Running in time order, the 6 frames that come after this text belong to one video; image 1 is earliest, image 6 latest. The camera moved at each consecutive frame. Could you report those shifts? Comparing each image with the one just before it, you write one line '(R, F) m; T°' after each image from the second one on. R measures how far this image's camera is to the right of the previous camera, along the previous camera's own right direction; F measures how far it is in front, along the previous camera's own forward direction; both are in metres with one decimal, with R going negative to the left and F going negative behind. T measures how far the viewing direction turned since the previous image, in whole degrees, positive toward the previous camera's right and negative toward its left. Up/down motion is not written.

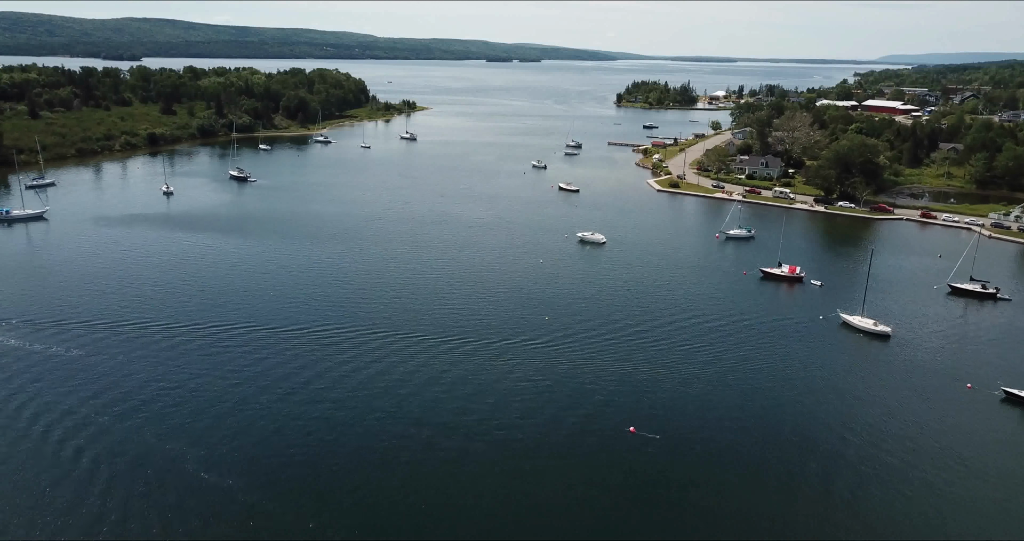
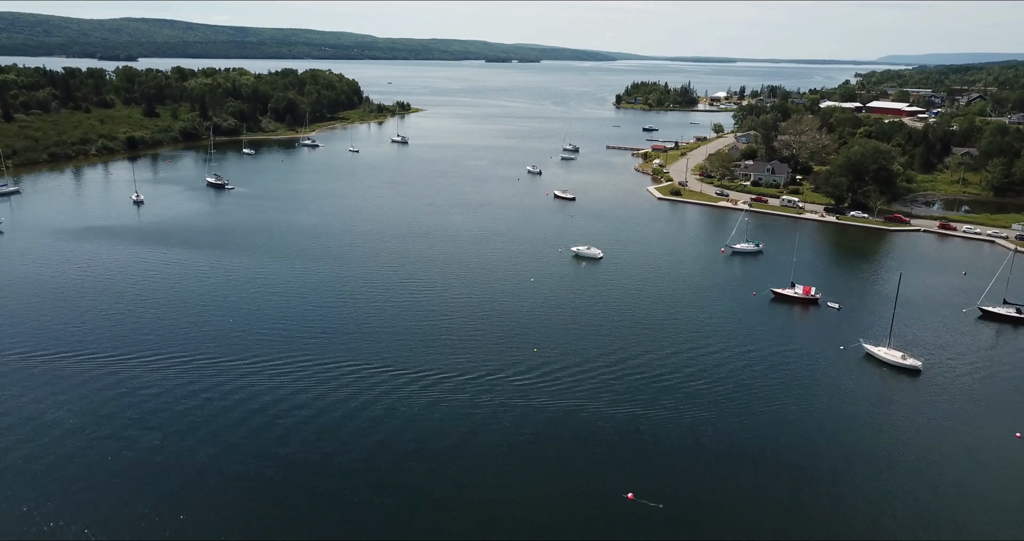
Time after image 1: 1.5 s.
(+0.5, +2.7) m; 0°
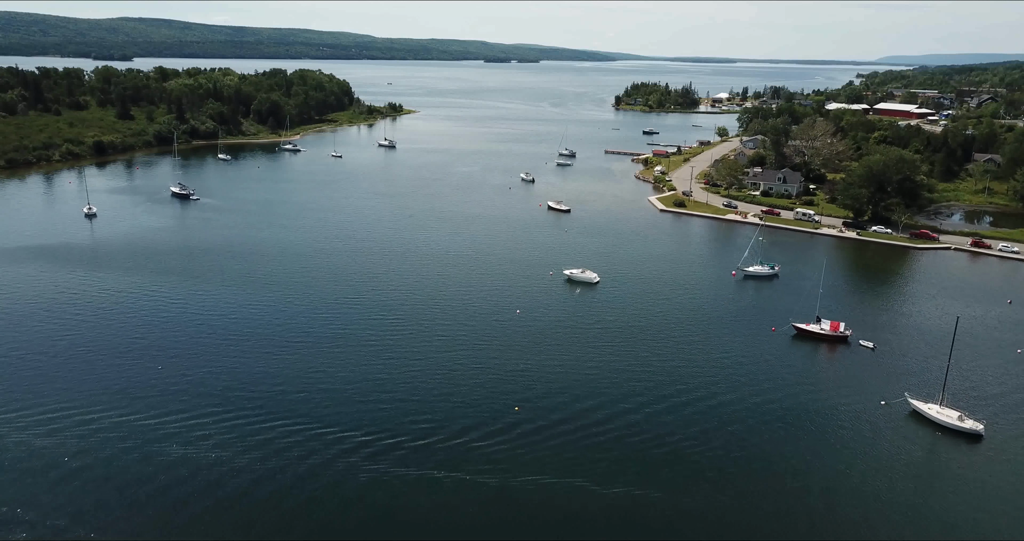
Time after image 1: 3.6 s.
(+0.6, +3.8) m; 0°
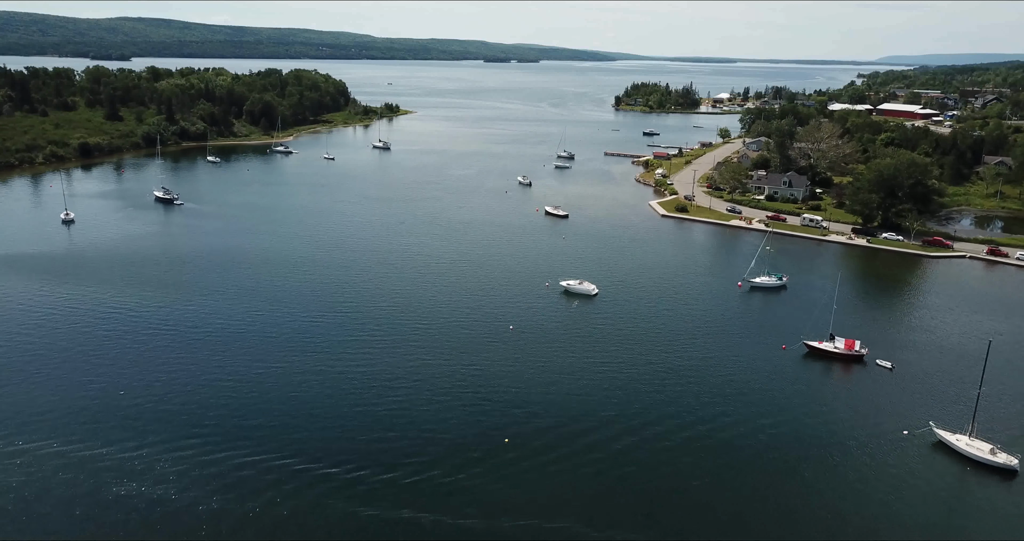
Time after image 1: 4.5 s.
(+0.3, +1.6) m; 0°
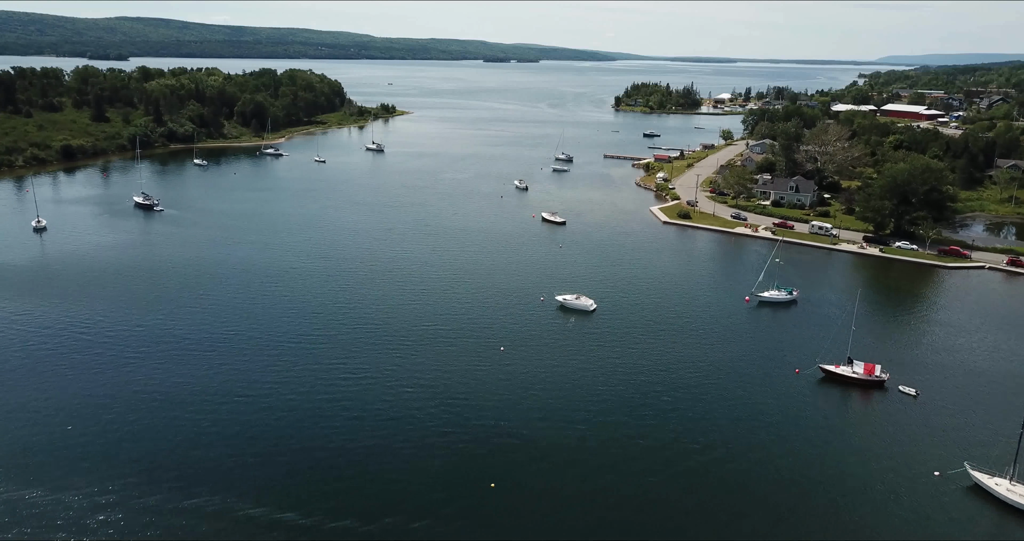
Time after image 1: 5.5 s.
(+0.3, +1.8) m; 0°
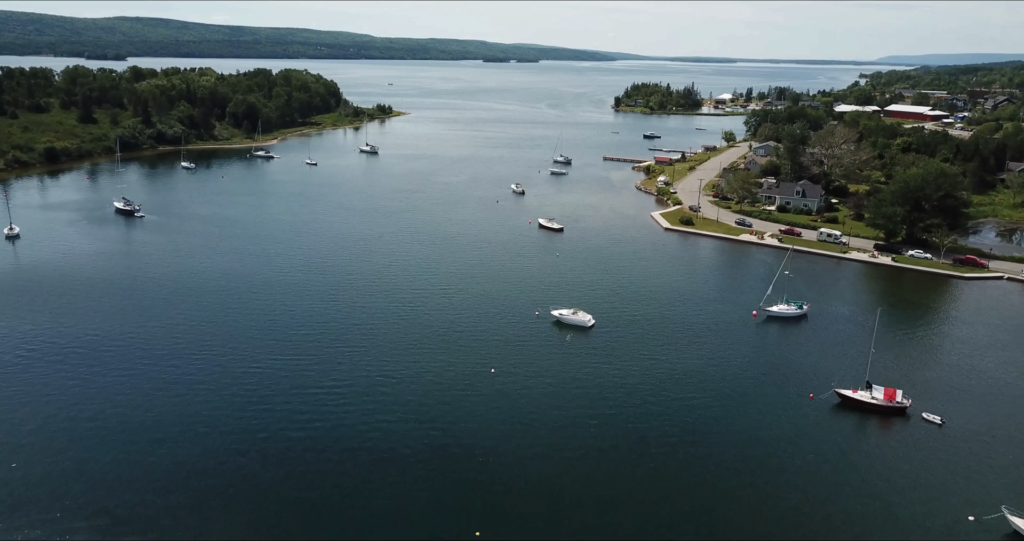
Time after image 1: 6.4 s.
(+0.3, +1.6) m; 0°
